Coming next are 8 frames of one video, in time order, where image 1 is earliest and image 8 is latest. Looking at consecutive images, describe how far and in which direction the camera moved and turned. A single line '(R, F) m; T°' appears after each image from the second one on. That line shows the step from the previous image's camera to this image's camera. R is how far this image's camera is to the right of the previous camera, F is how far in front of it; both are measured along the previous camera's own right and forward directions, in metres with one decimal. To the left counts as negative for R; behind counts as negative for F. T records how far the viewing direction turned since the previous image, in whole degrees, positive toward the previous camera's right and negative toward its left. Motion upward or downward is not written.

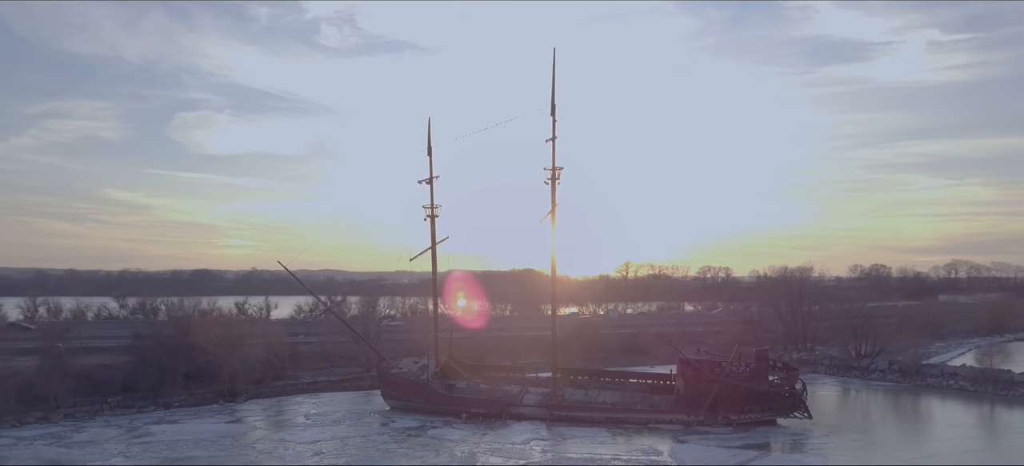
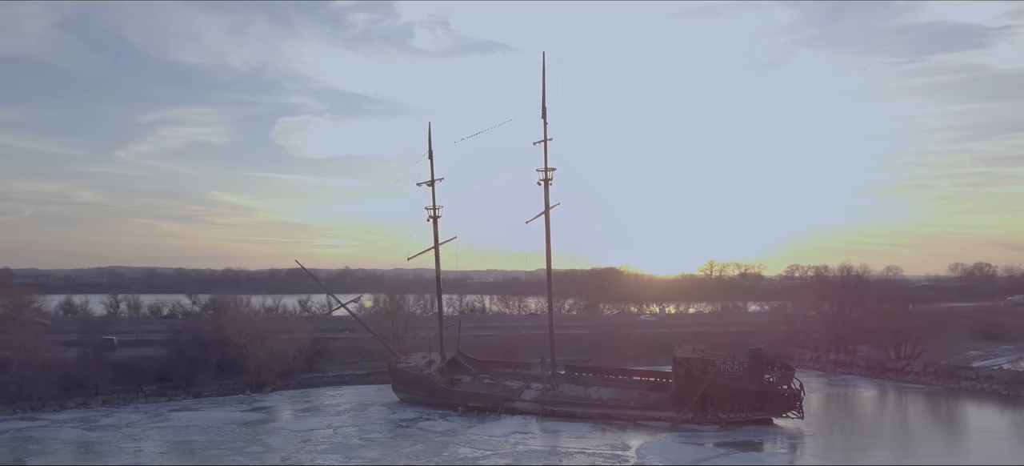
(+3.9, -0.8) m; -6°
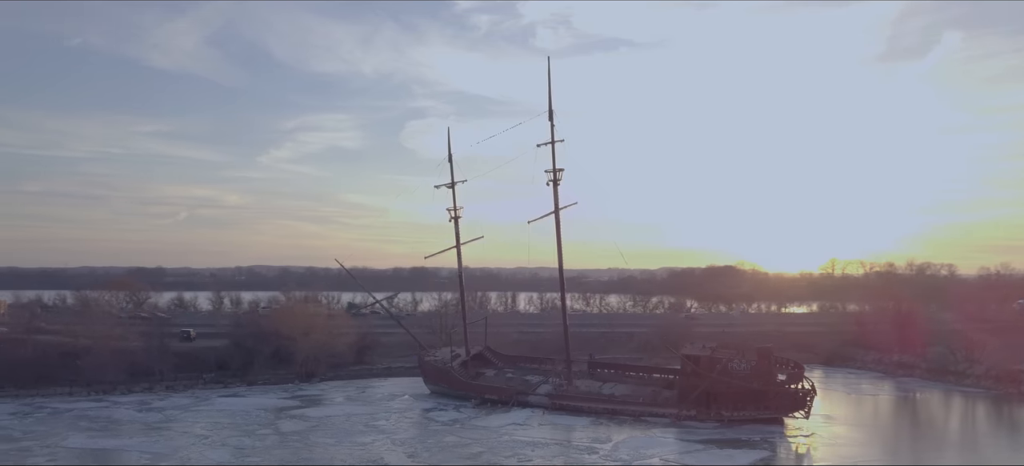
(+4.6, -0.8) m; -9°
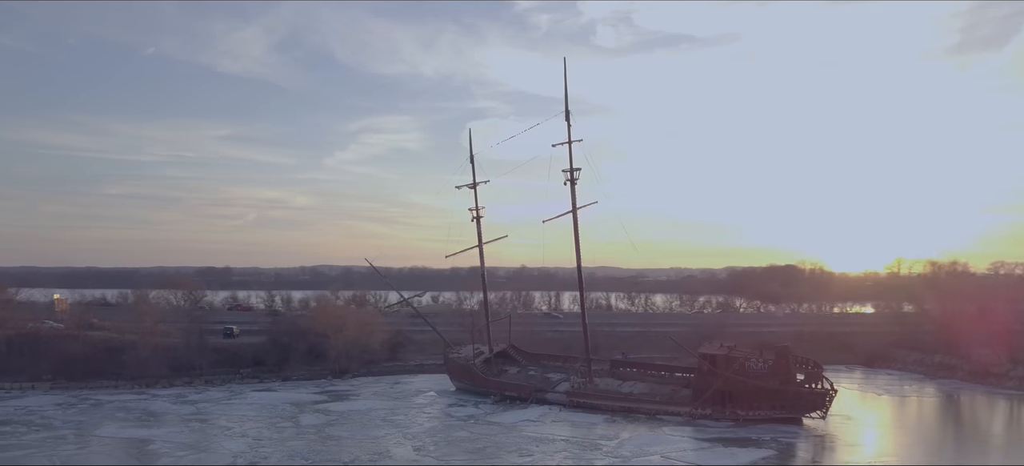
(+1.7, -0.4) m; -4°
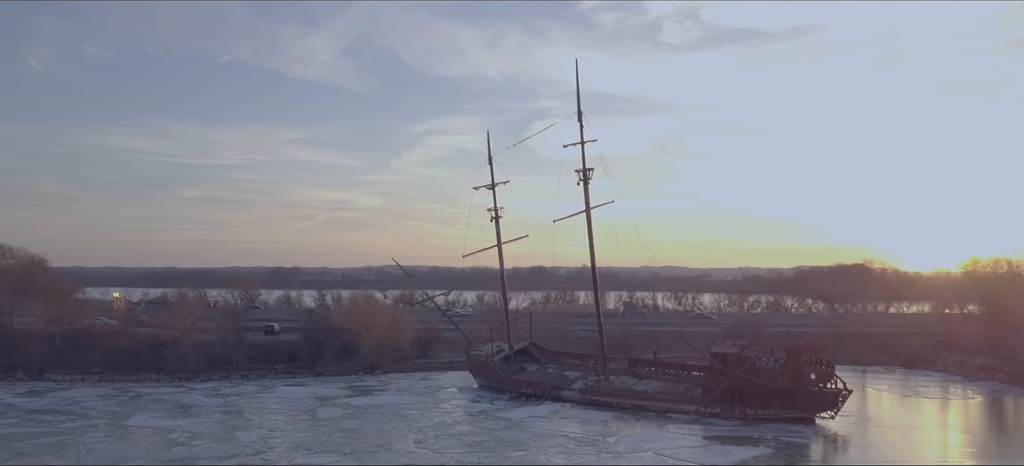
(+2.1, -0.5) m; -4°
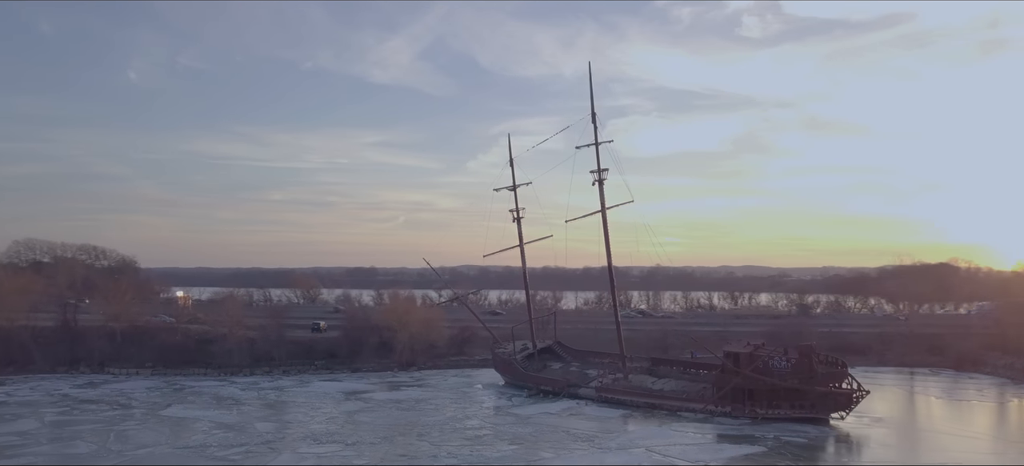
(+2.5, -0.7) m; -5°
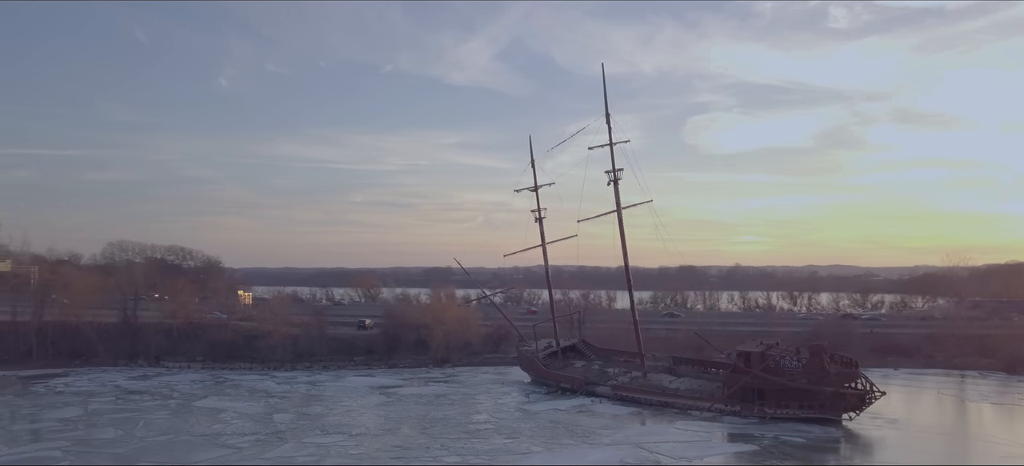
(+2.7, -0.6) m; -5°
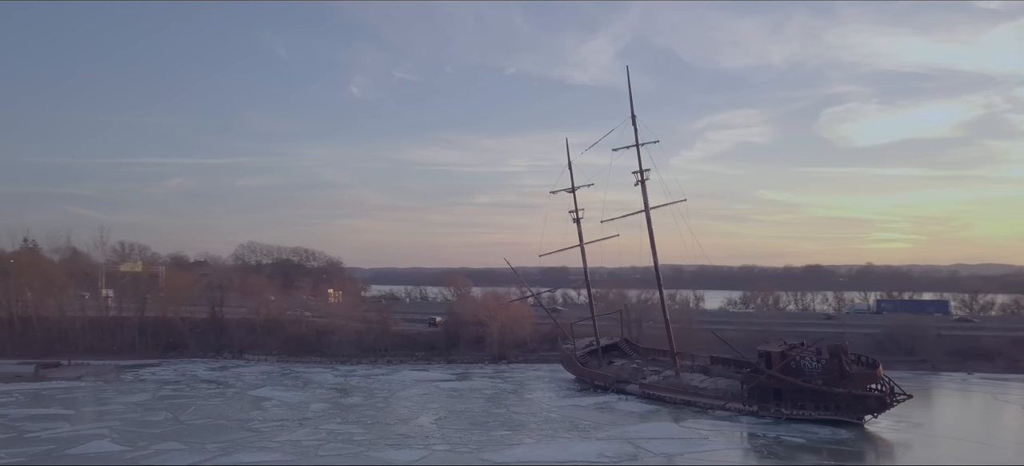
(+4.0, -0.9) m; -8°
